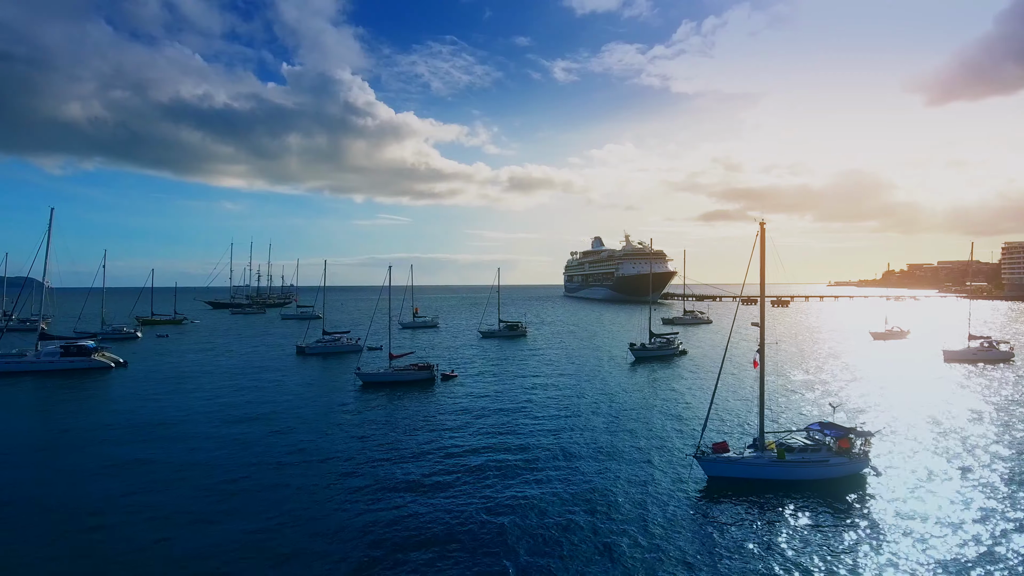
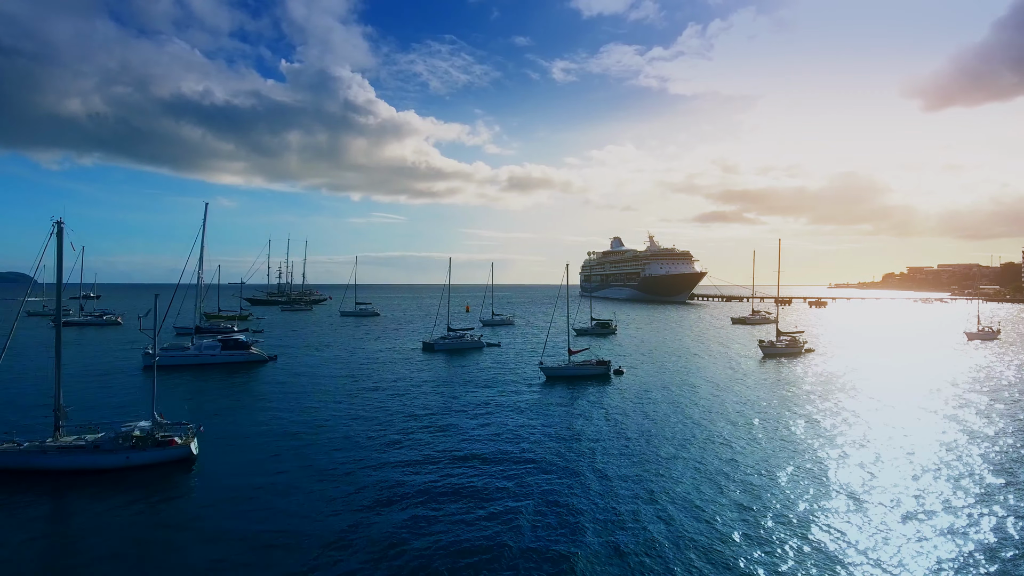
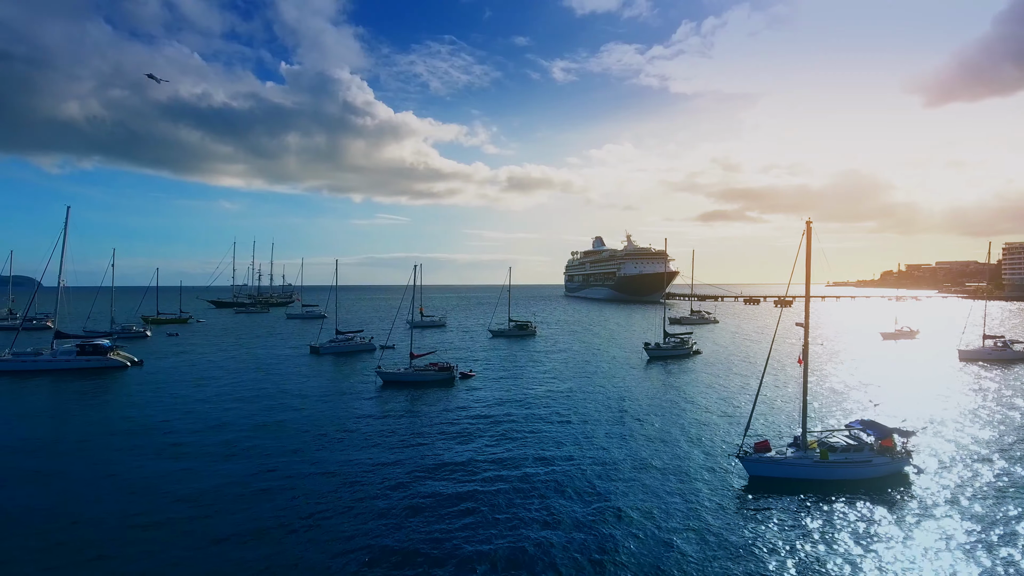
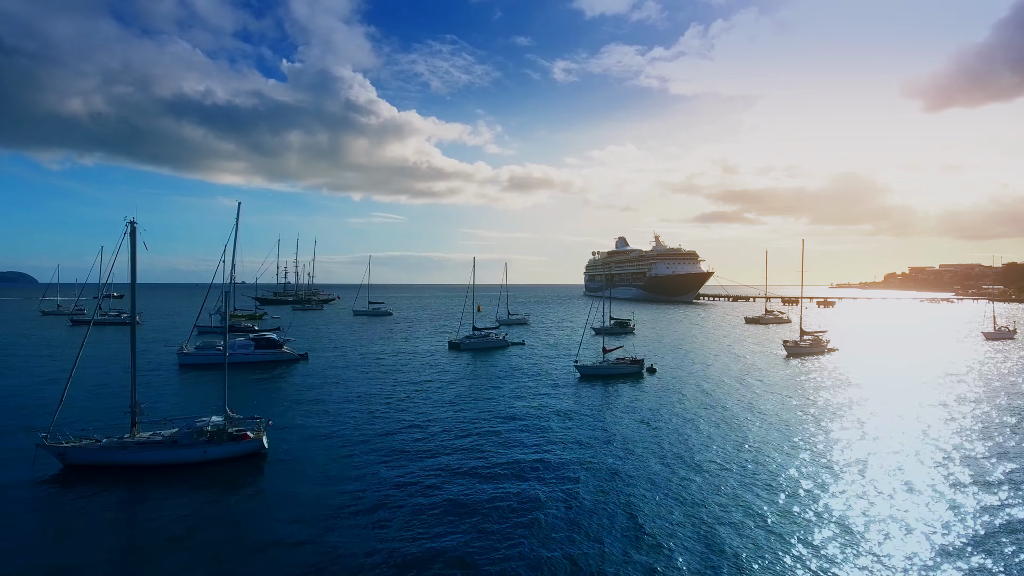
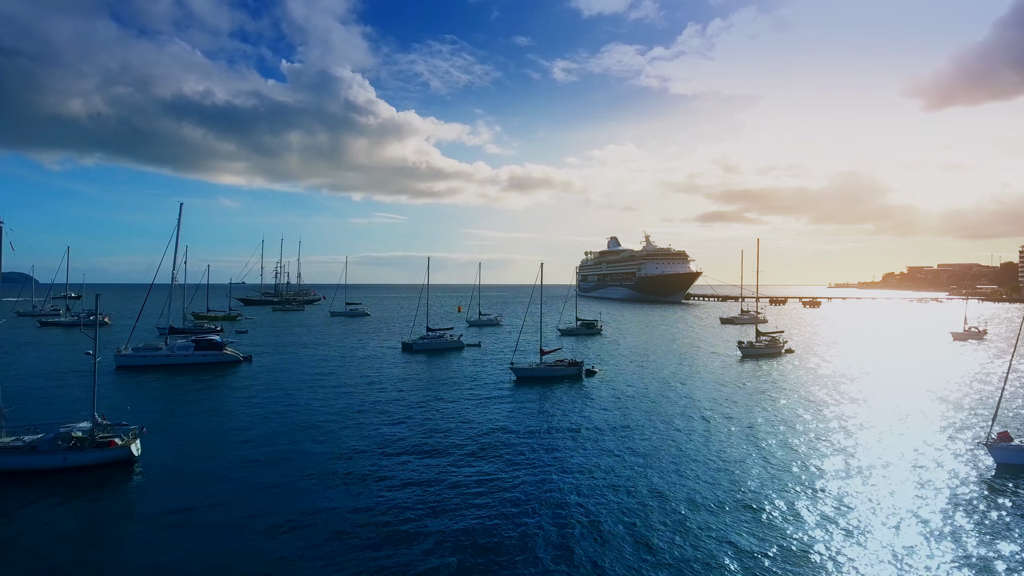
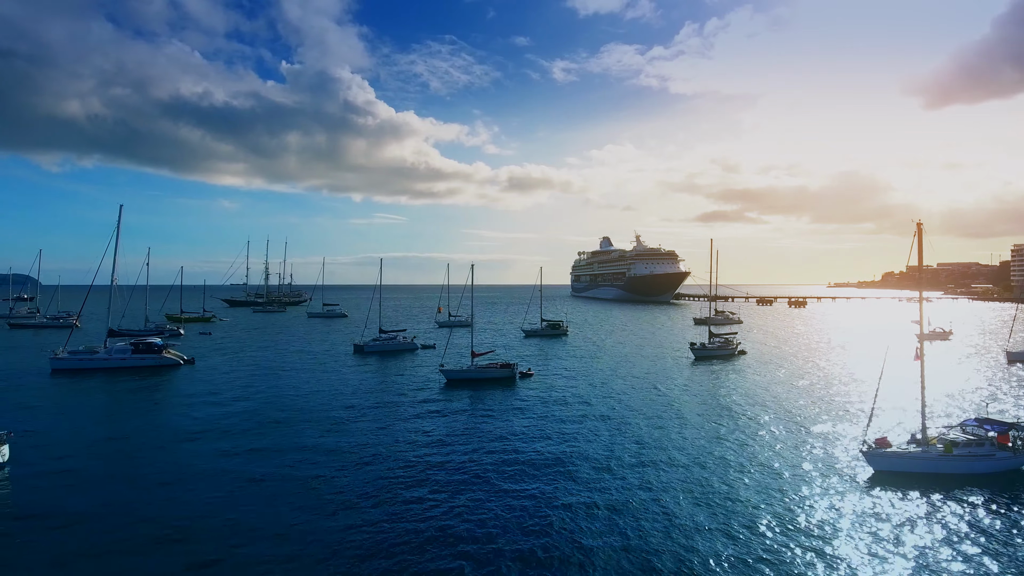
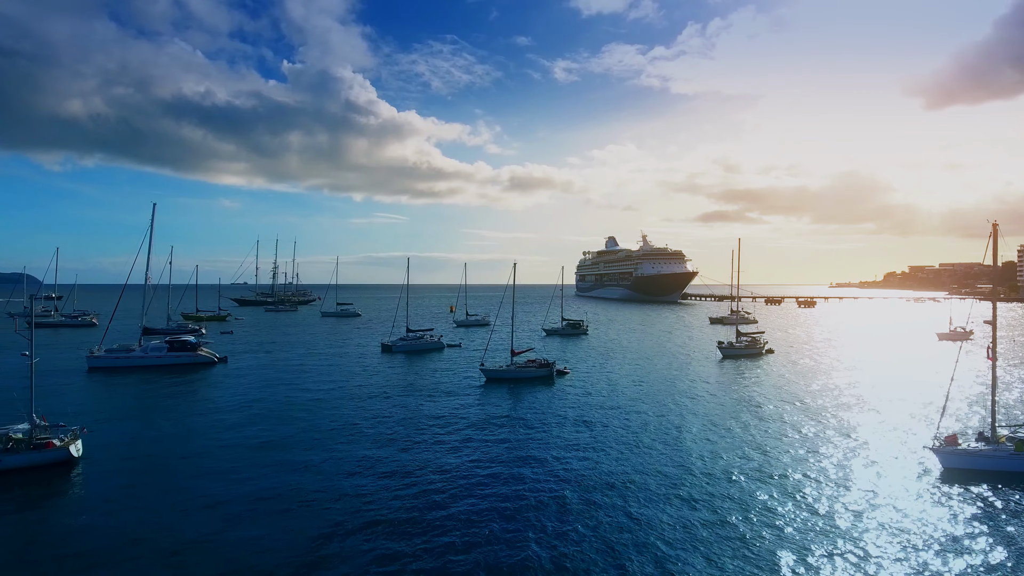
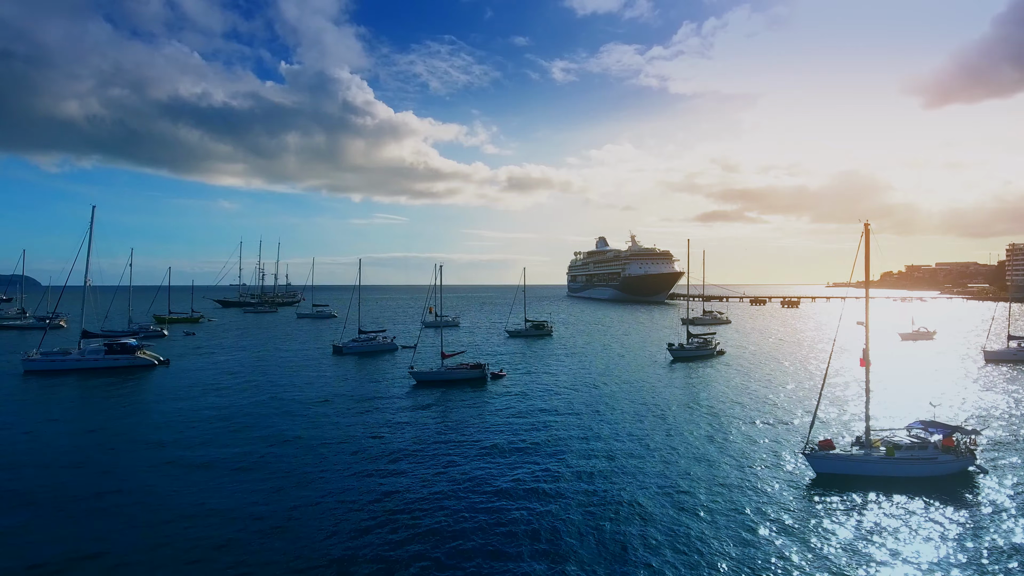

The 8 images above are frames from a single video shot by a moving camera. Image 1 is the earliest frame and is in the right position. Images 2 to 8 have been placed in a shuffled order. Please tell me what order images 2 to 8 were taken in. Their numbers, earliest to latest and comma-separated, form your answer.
3, 8, 6, 7, 5, 2, 4
